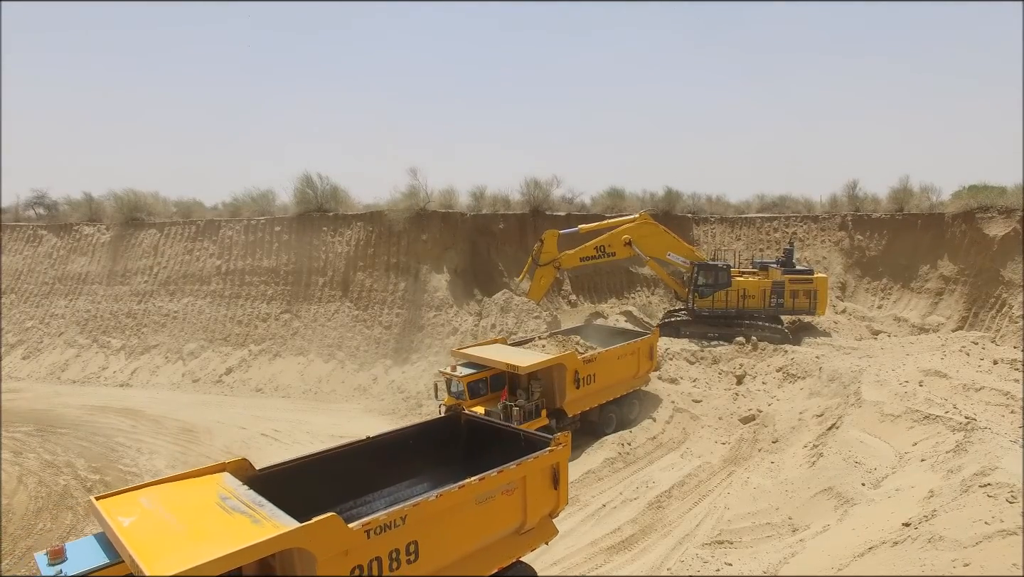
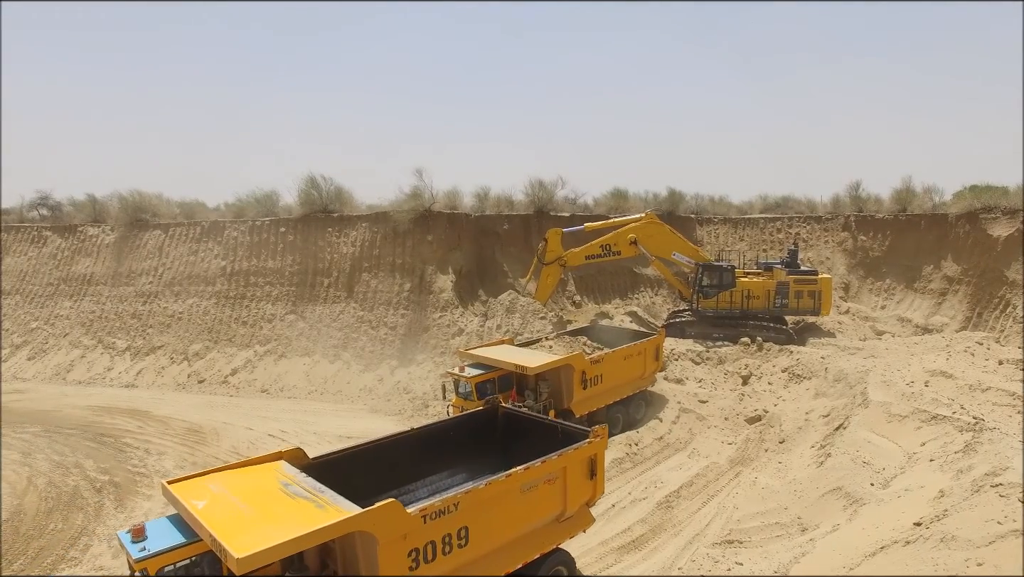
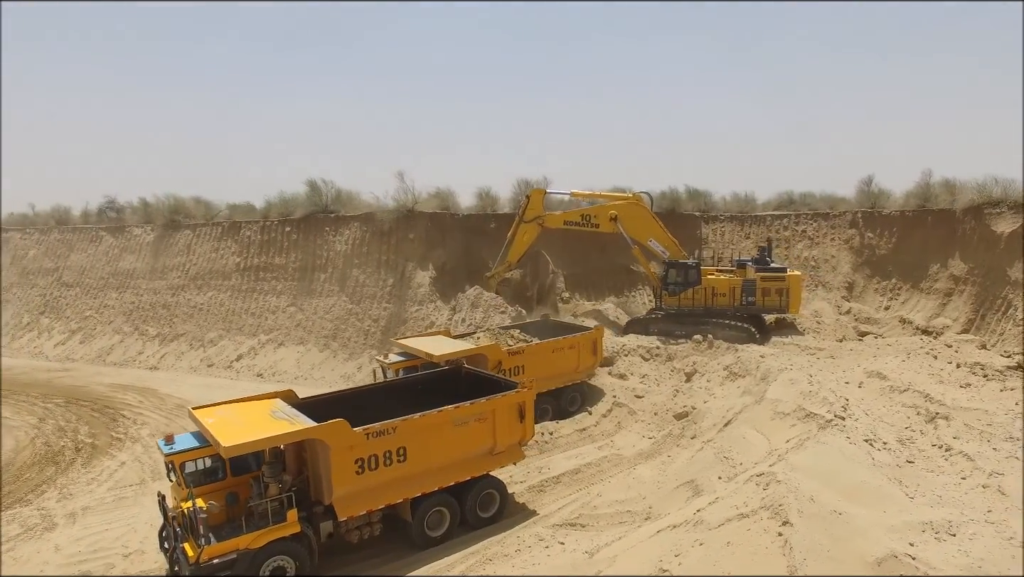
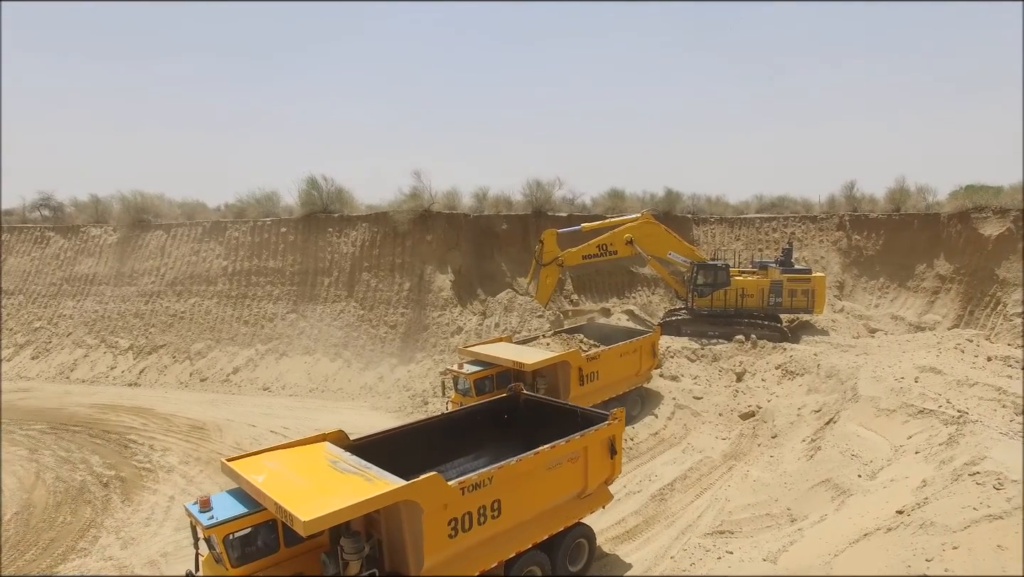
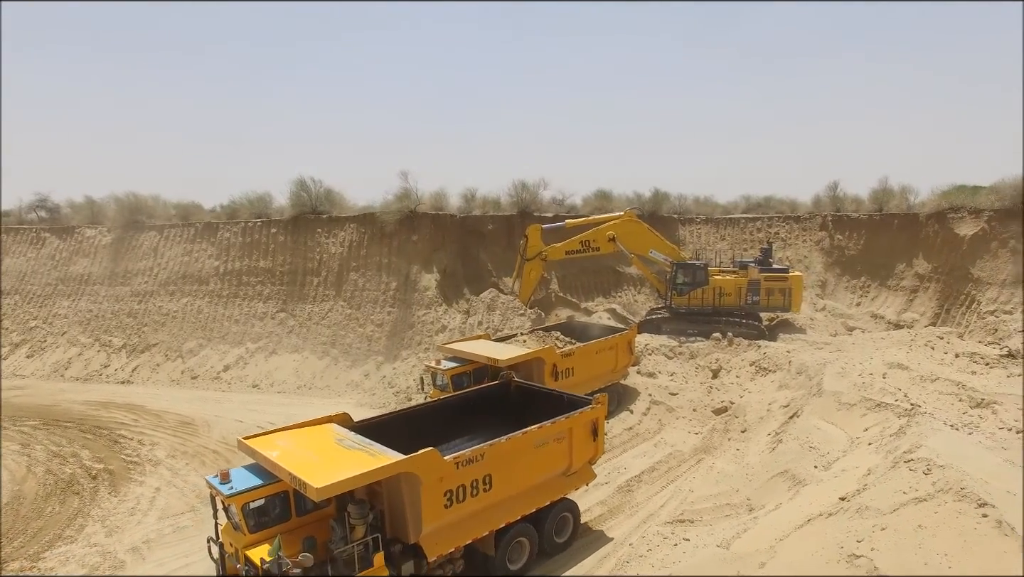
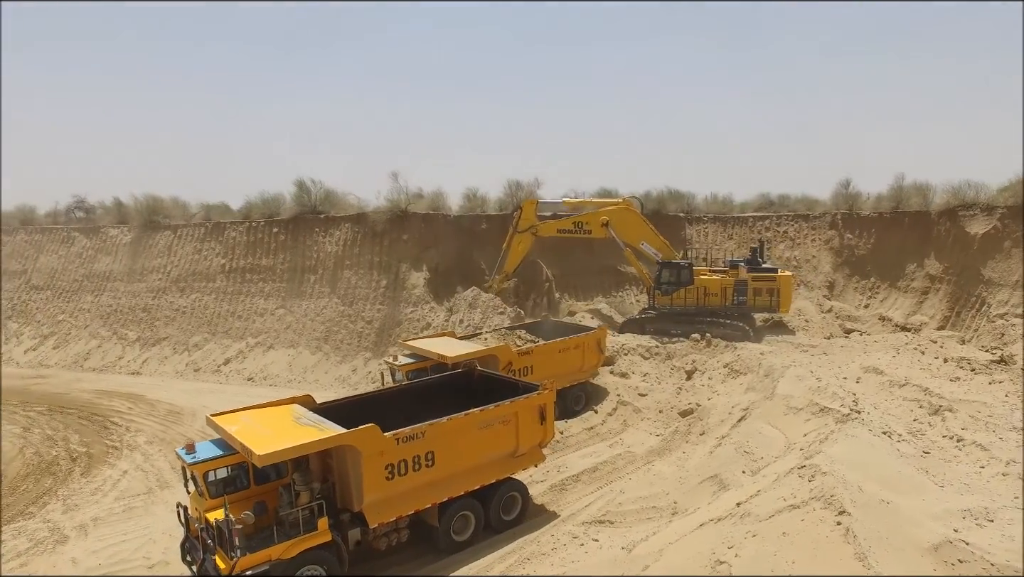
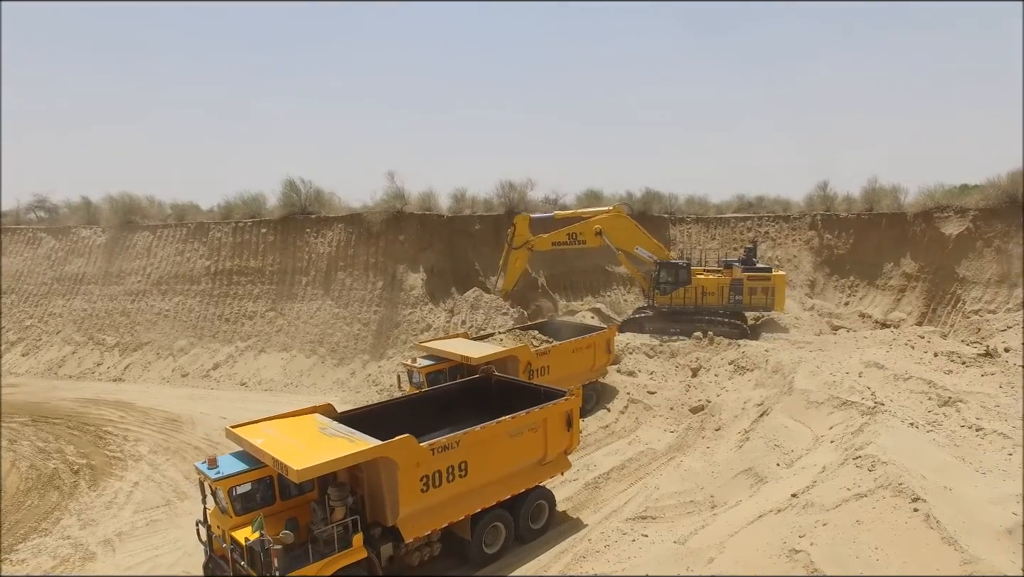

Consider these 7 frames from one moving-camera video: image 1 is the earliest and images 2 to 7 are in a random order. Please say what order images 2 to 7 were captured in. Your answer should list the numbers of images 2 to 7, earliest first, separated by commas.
2, 4, 5, 7, 6, 3
